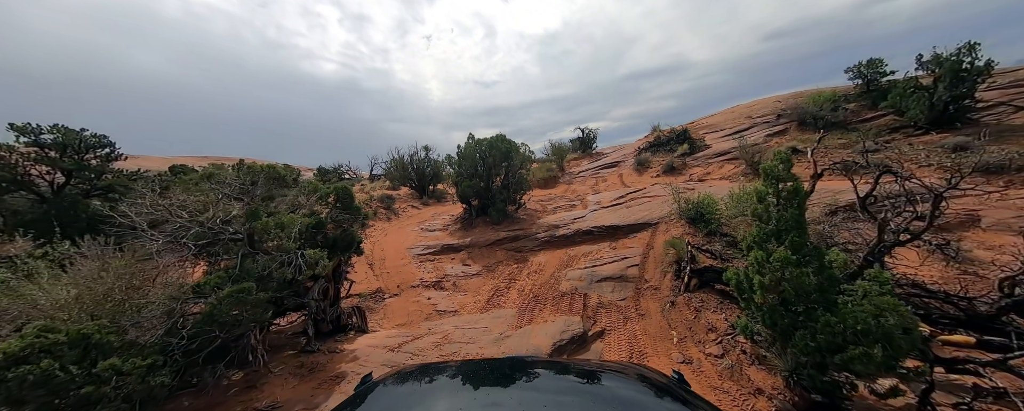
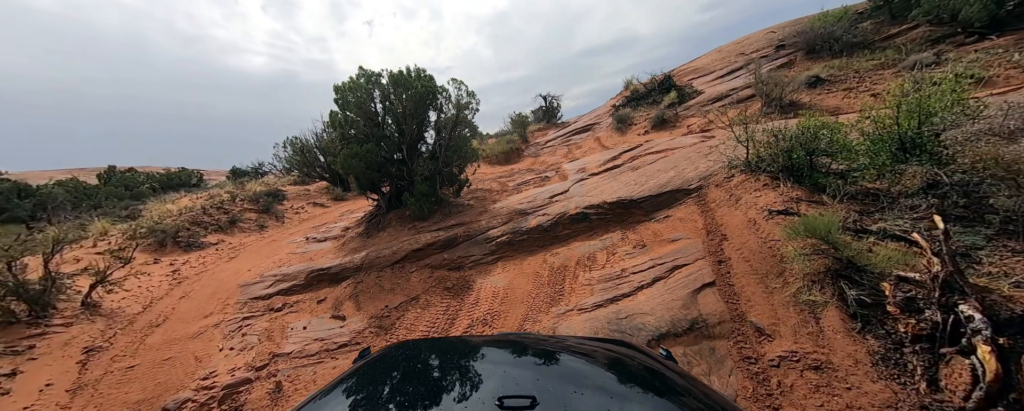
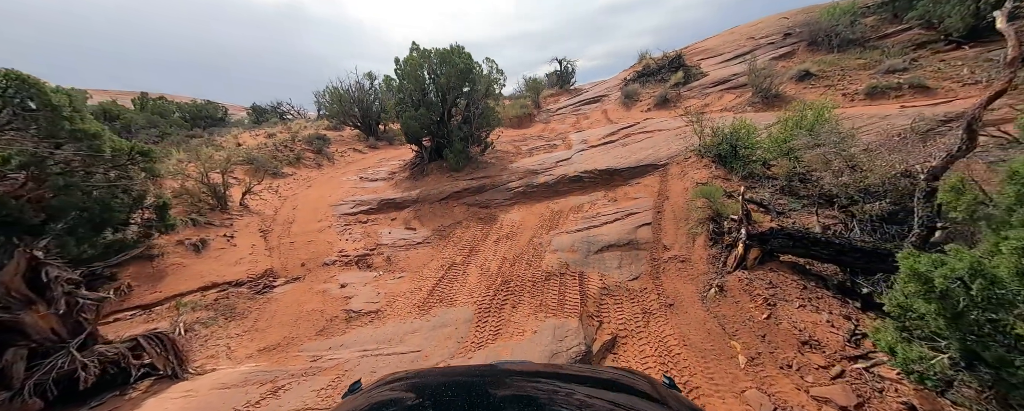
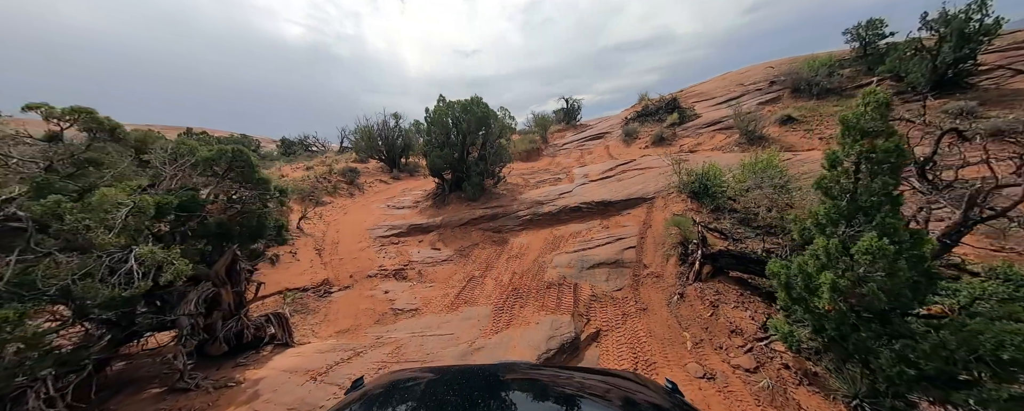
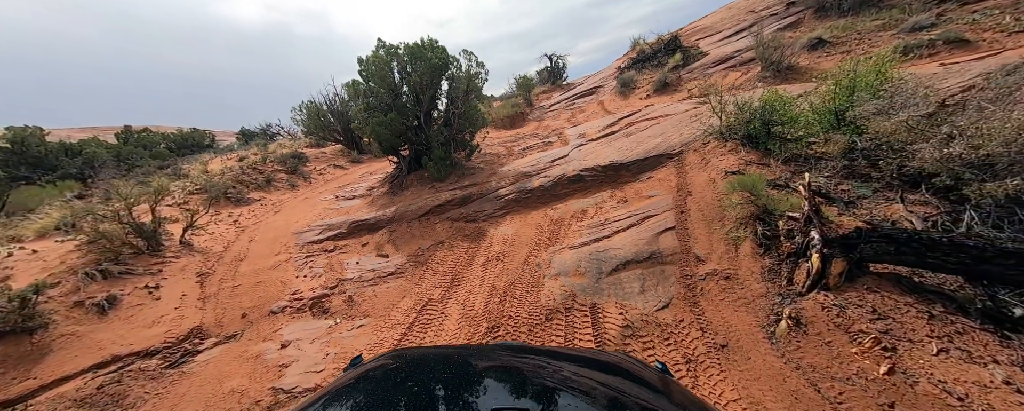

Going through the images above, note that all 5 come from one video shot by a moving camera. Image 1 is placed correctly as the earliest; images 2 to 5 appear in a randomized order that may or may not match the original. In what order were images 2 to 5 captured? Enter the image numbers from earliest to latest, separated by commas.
4, 3, 5, 2
